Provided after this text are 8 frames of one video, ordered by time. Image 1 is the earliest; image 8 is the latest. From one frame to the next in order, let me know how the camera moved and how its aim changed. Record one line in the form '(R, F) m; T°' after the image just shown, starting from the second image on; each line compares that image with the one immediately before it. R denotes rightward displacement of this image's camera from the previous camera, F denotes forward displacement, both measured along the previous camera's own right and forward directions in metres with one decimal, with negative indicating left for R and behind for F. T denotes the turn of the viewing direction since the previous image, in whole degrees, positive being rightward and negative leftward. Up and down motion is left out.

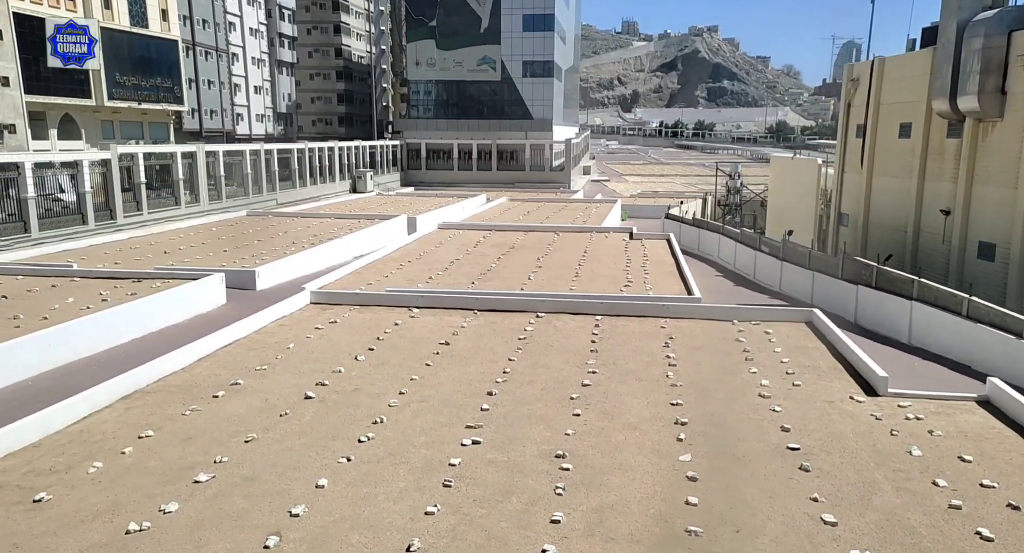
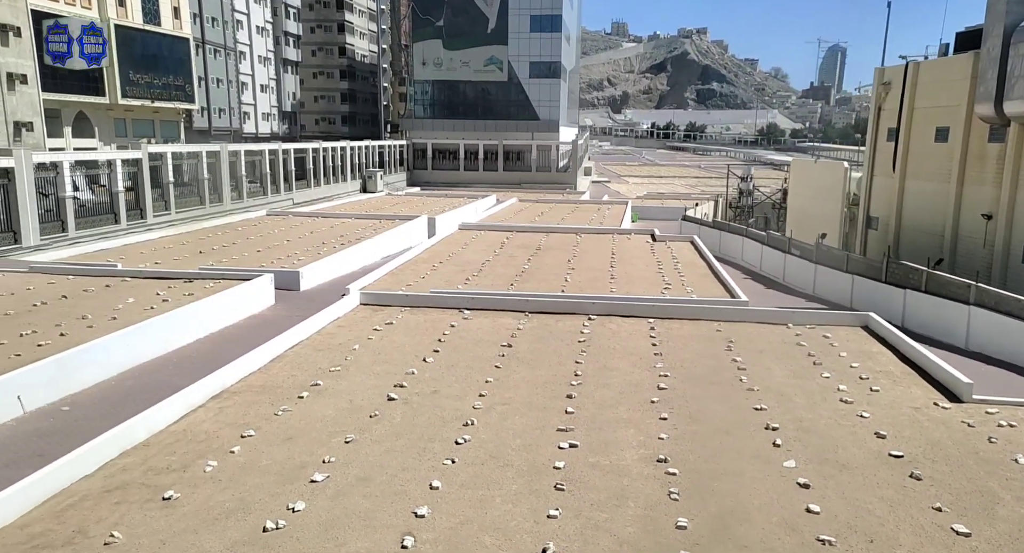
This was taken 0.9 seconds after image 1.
(-0.6, 0.0) m; -2°
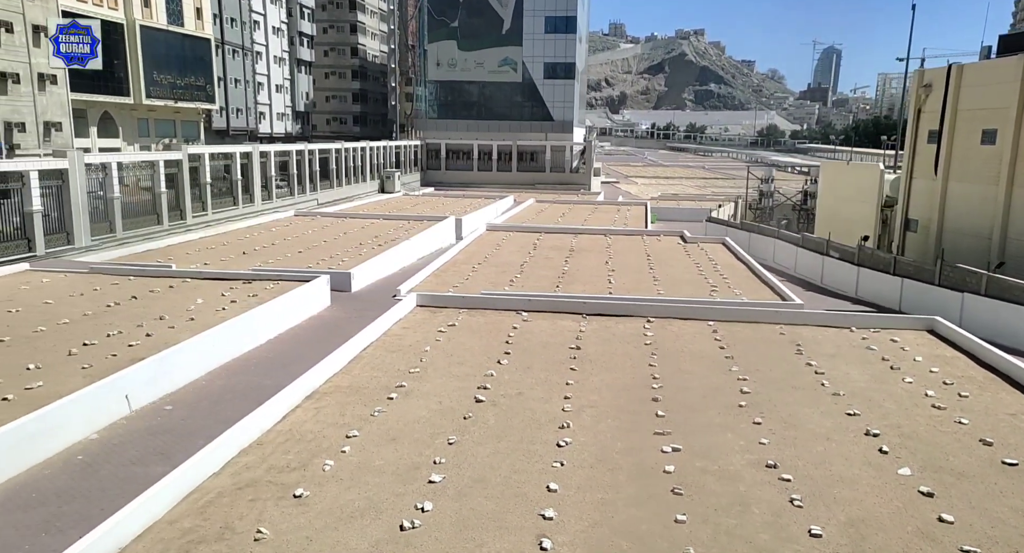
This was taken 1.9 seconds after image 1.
(-0.6, 0.0) m; -2°
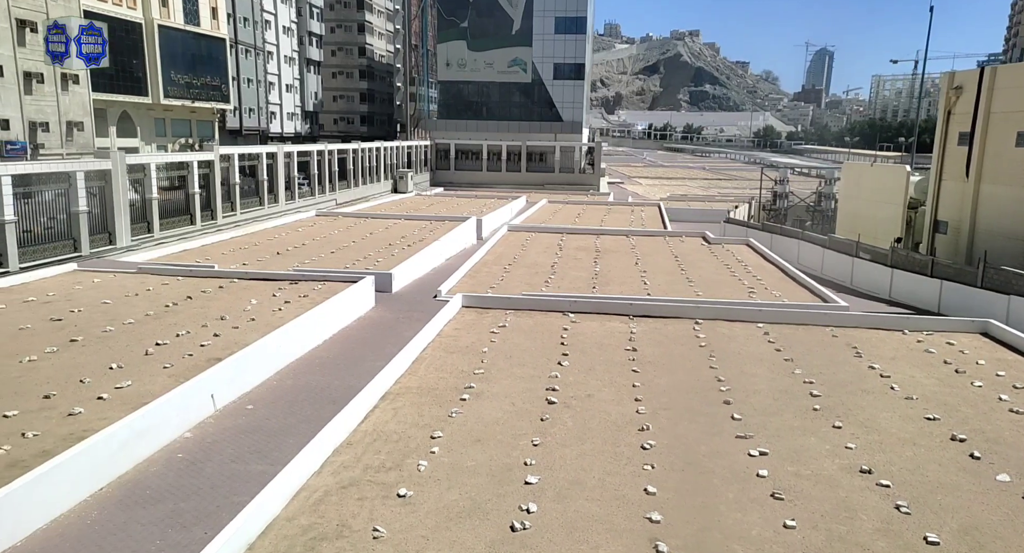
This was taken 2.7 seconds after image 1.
(-0.5, 0.0) m; -2°
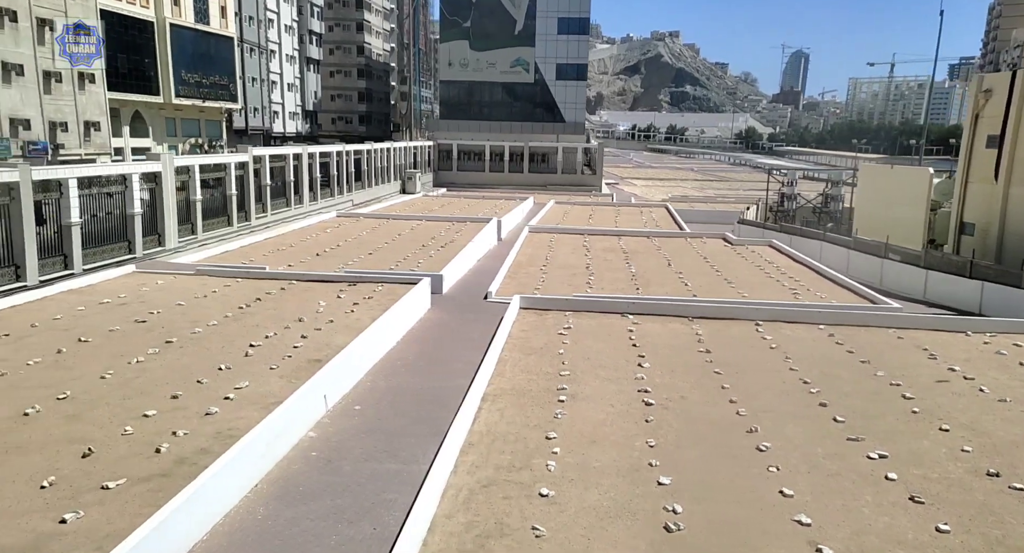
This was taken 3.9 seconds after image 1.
(-0.8, -0.1) m; -2°
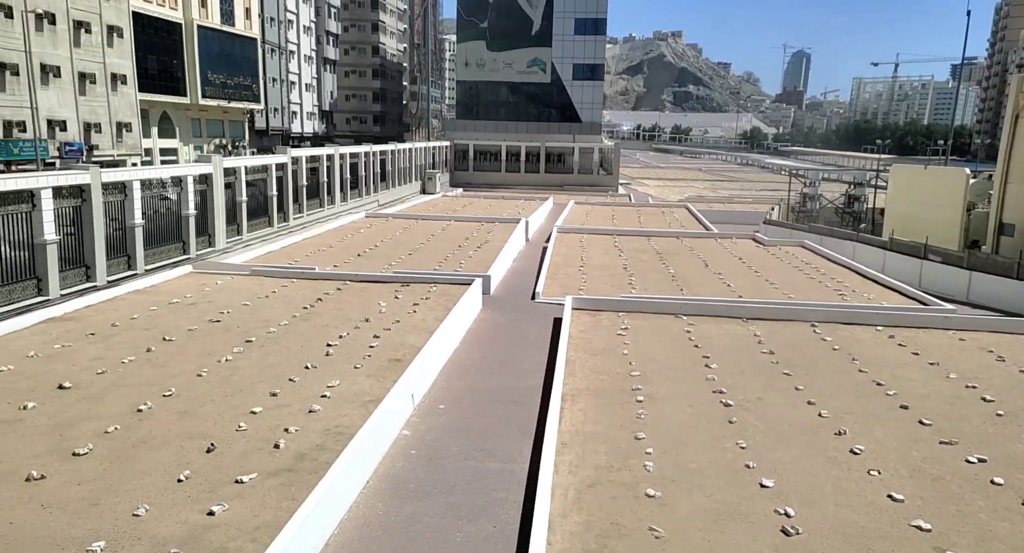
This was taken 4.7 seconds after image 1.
(-0.5, -0.1) m; -2°
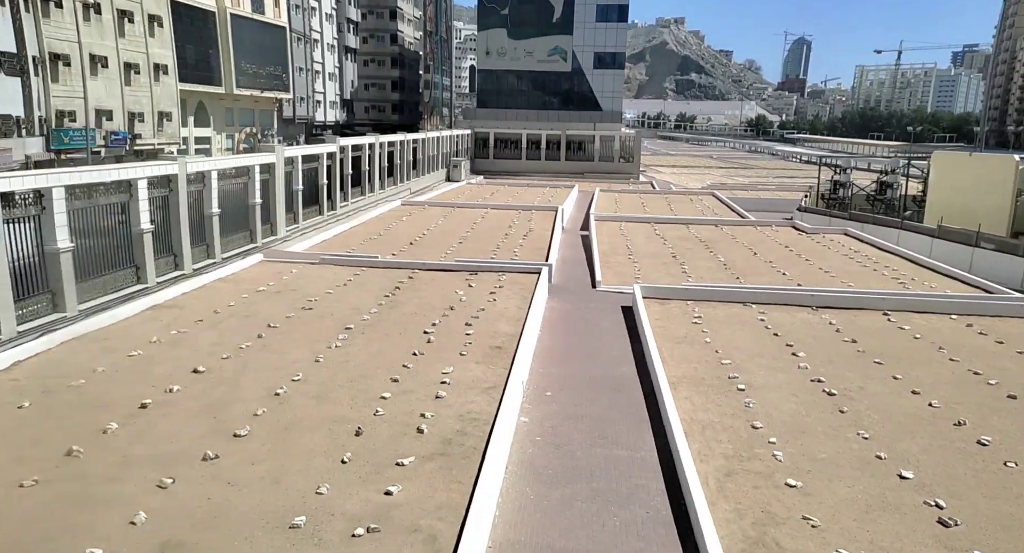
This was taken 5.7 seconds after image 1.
(-0.7, -0.1) m; -3°
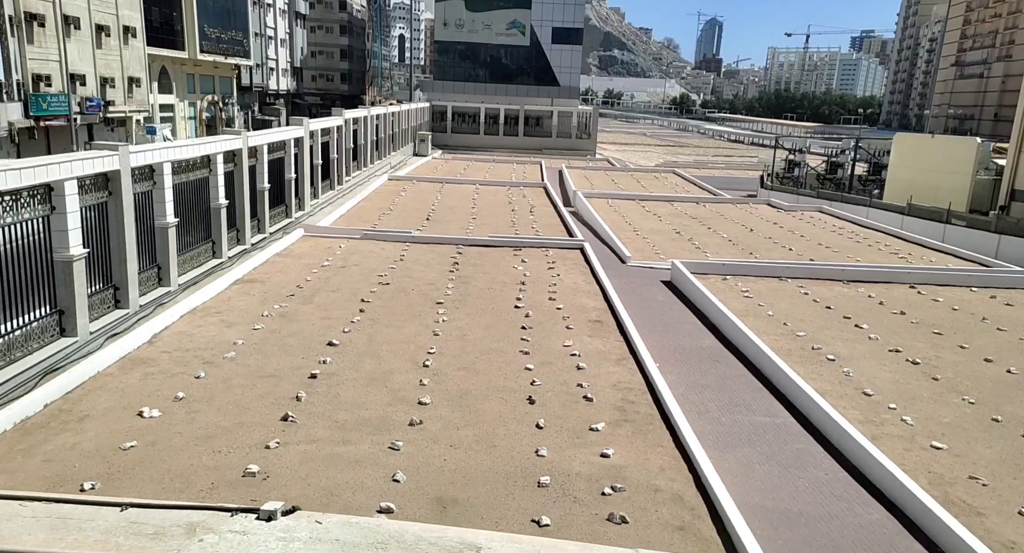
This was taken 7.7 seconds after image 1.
(-1.2, -0.2) m; 0°
